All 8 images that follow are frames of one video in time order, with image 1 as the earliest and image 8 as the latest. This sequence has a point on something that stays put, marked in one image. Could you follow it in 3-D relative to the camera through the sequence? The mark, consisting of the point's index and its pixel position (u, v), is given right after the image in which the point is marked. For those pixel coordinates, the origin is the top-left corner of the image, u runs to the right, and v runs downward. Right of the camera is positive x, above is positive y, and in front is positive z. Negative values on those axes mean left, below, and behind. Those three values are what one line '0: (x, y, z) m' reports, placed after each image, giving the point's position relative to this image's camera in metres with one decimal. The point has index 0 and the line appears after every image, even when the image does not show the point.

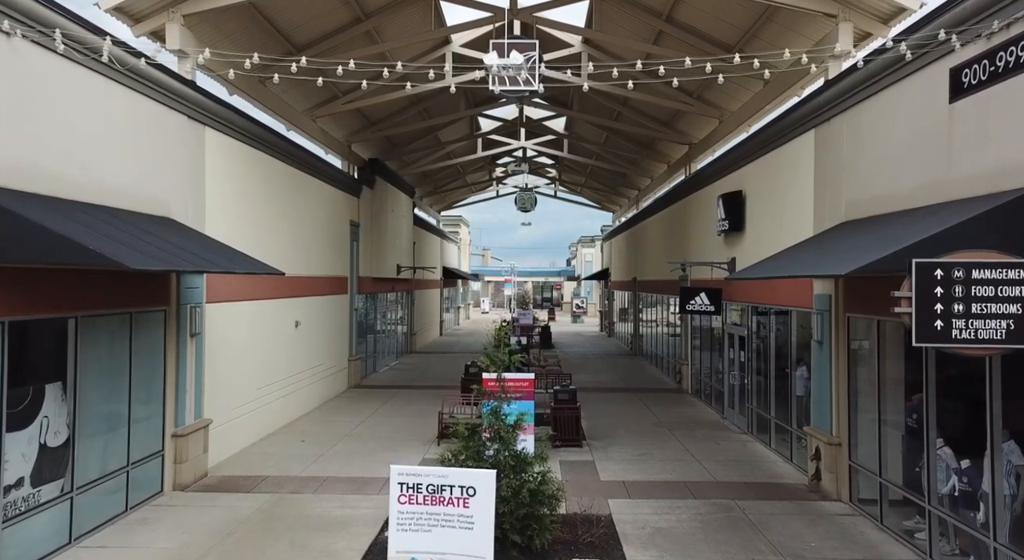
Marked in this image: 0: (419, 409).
0: (-2.1, -2.9, +13.6) m
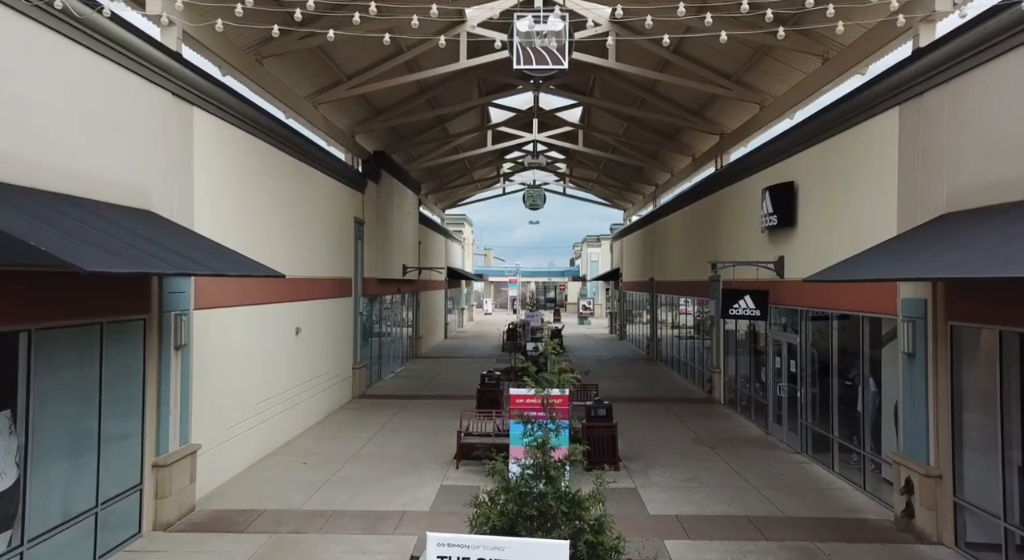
0: (-1.7, -2.9, +12.5) m
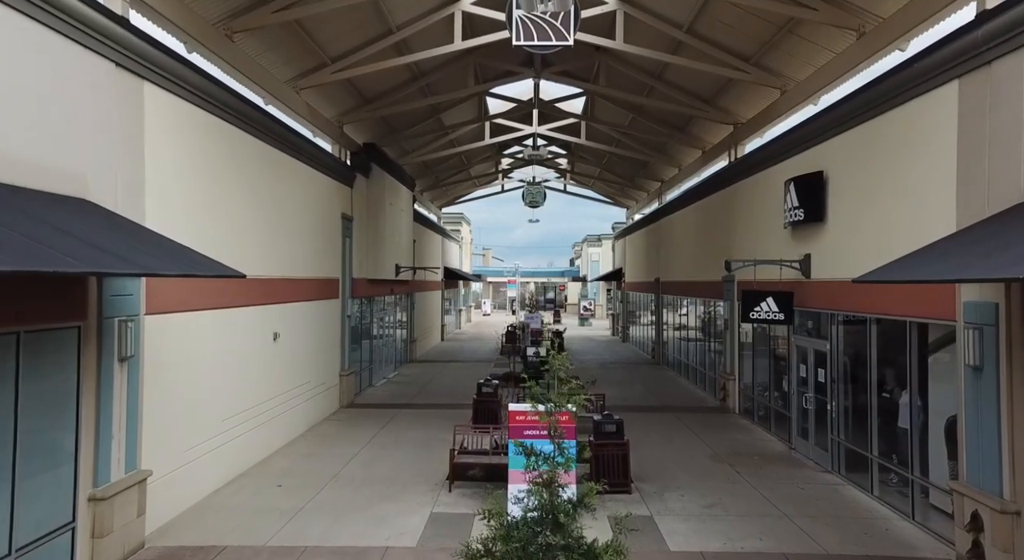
0: (-1.7, -2.9, +11.5) m
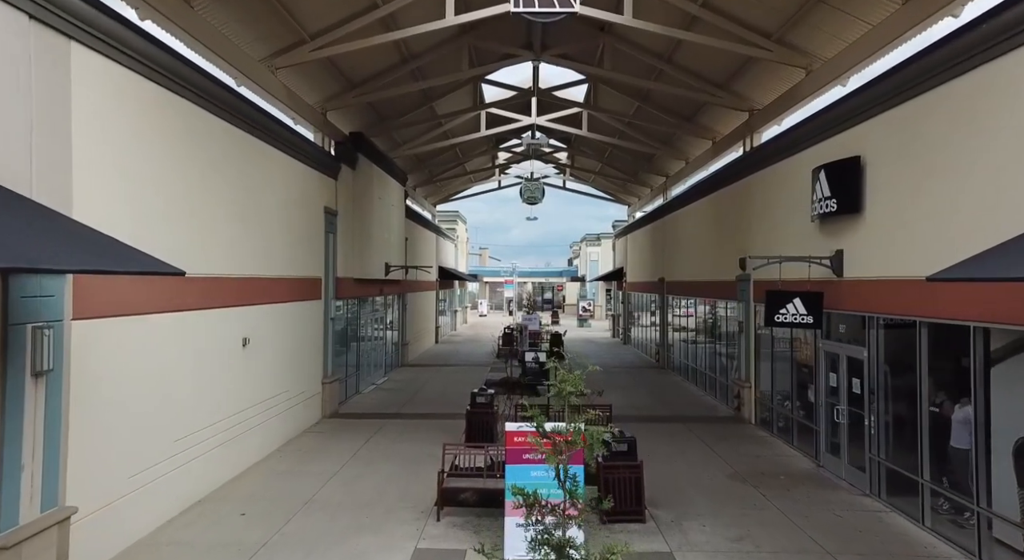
0: (-1.8, -2.9, +10.4) m
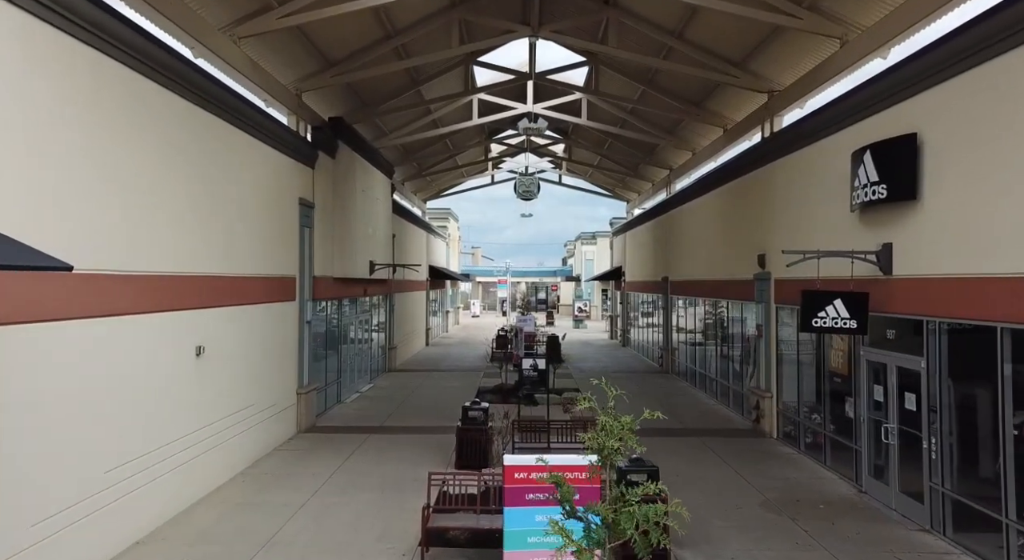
0: (-1.8, -2.9, +9.2) m
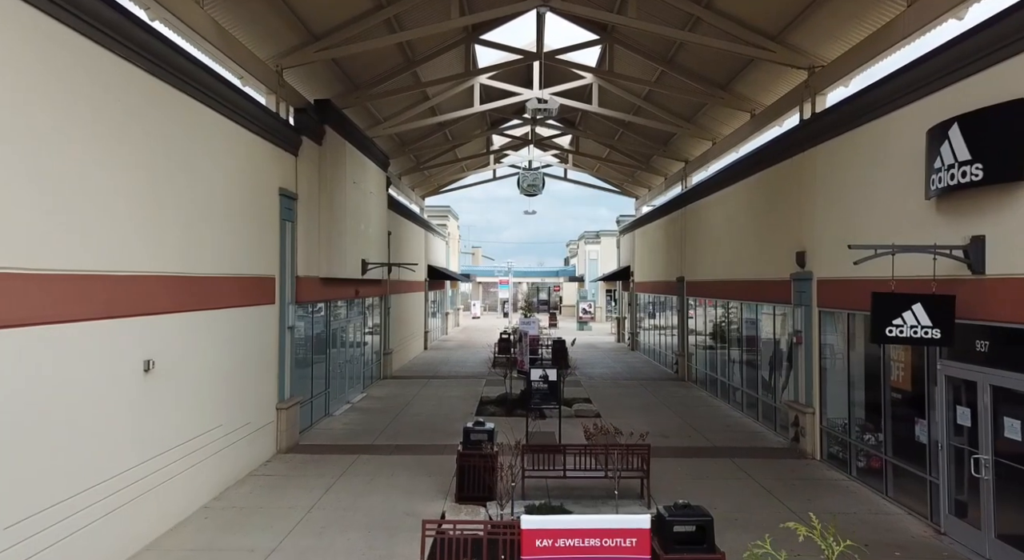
0: (-1.7, -2.9, +7.9) m
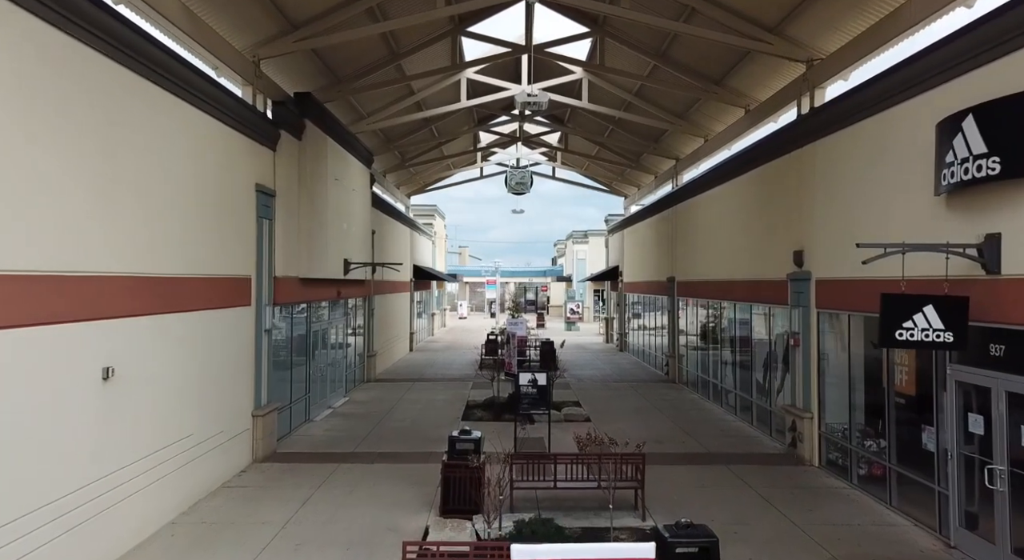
0: (-1.8, -2.9, +7.4) m
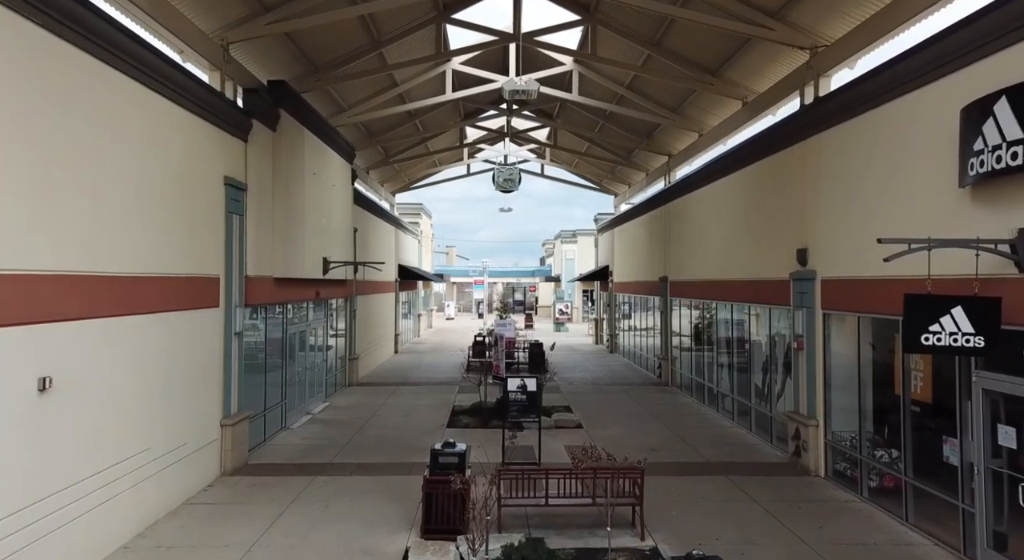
0: (-2.0, -2.9, +6.7) m
